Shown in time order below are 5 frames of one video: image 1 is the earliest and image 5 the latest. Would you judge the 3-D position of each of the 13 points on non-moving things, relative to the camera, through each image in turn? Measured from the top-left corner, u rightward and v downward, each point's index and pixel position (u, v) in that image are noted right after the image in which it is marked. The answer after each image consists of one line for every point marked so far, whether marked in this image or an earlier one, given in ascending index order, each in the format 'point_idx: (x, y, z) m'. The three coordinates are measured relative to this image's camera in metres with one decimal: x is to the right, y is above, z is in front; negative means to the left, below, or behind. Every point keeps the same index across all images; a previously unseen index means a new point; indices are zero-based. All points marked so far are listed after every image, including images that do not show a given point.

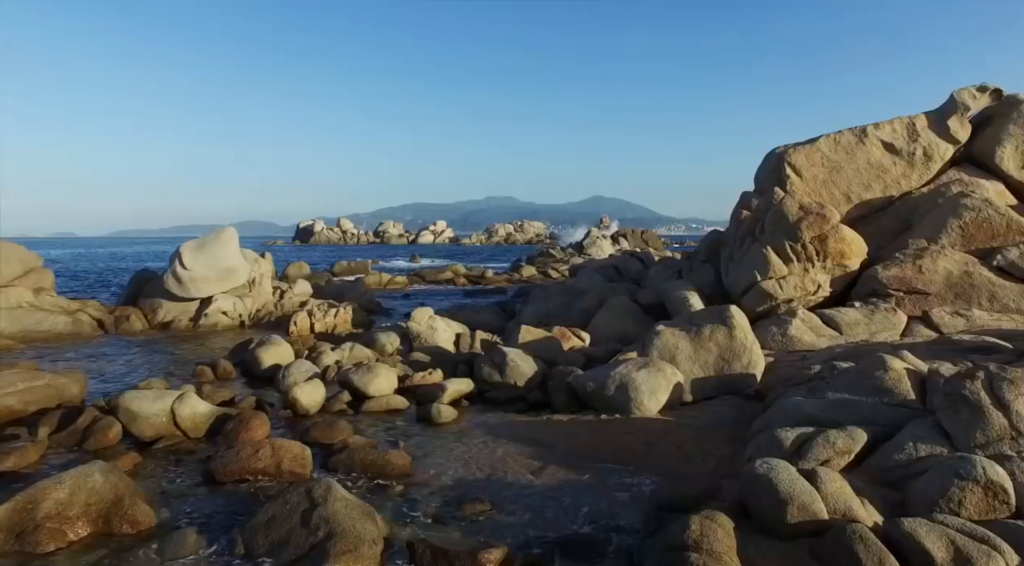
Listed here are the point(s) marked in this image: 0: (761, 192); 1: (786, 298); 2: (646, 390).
0: (+6.1, +2.2, +16.4) m
1: (+5.4, -0.3, +13.0) m
2: (+1.9, -1.5, +9.3) m
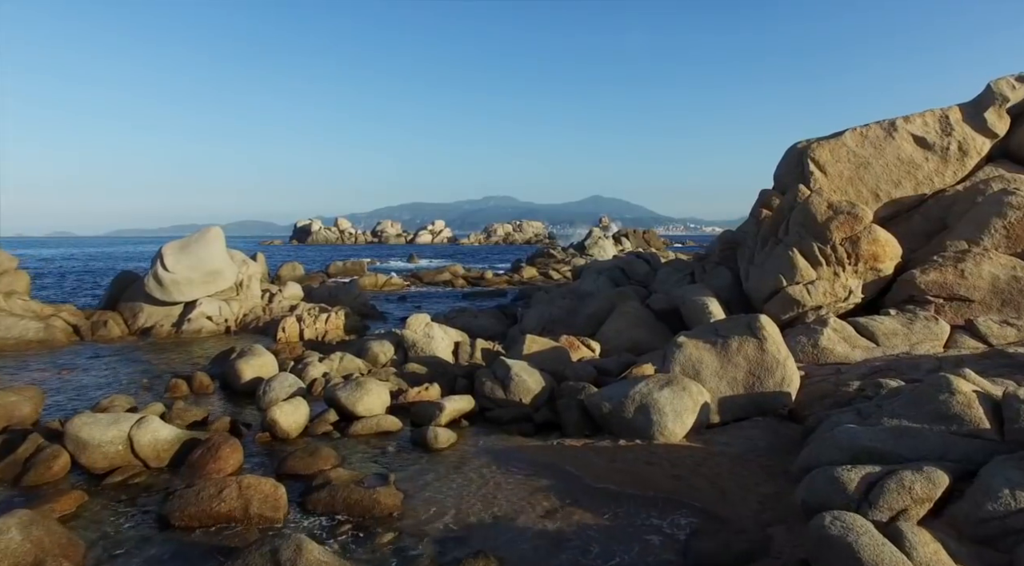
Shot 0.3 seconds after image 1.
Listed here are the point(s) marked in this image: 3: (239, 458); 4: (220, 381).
0: (+6.2, +2.1, +15.4) m
1: (+5.4, -0.4, +12.0) m
2: (+1.9, -1.6, +8.2) m
3: (-3.1, -2.0, +7.7) m
4: (-5.3, -1.8, +12.0) m
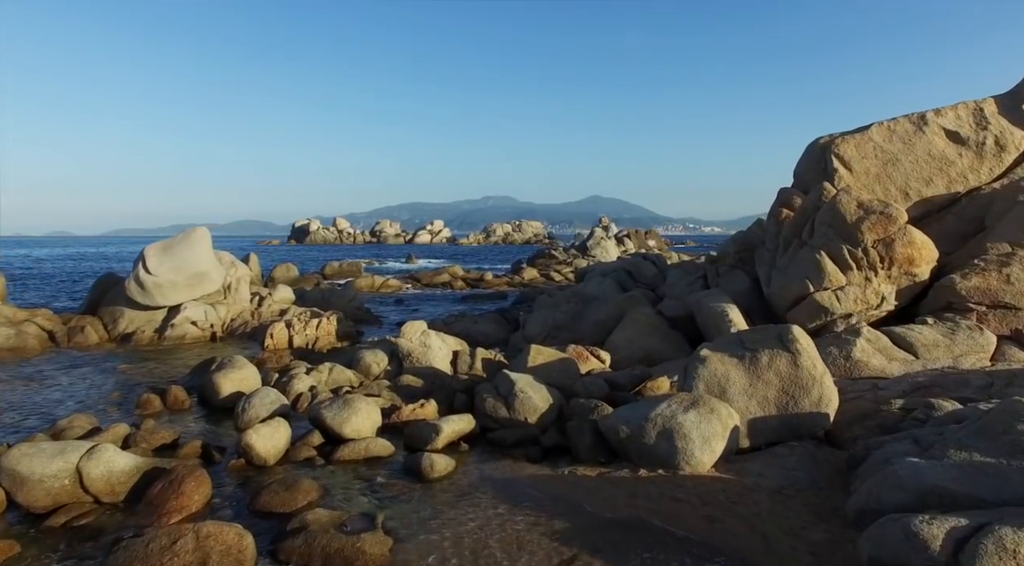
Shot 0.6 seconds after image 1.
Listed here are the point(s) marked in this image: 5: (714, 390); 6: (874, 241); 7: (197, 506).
0: (+6.3, +2.0, +14.4) m
1: (+5.5, -0.5, +11.0) m
2: (+2.0, -1.7, +7.3) m
3: (-3.1, -2.1, +6.7) m
4: (-5.2, -1.9, +11.0) m
5: (+2.6, -1.3, +8.4) m
6: (+6.0, +0.7, +11.1) m
7: (-3.1, -2.2, +6.5) m
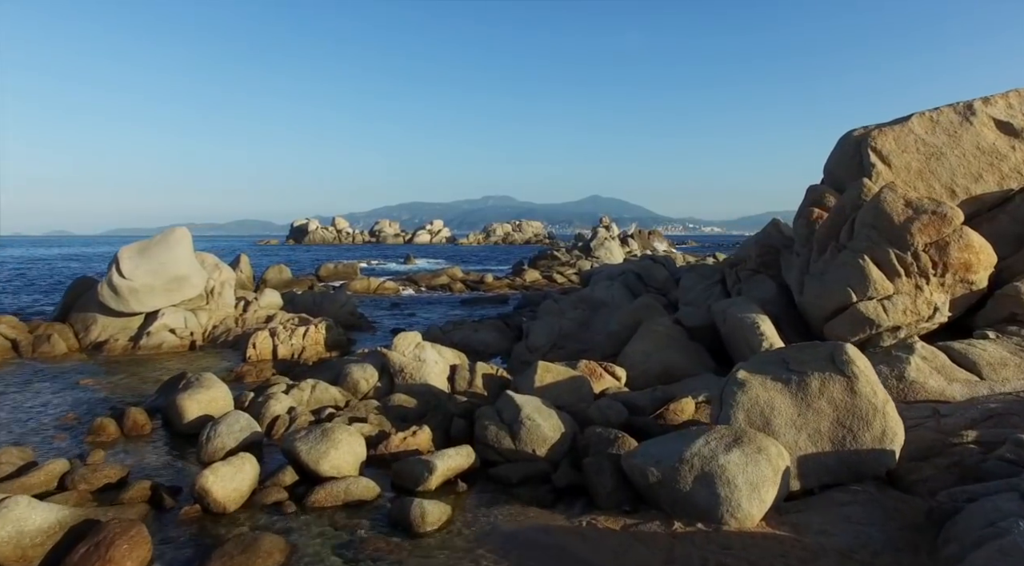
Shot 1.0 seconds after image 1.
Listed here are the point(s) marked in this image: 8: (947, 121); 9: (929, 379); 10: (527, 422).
0: (+6.3, +1.9, +13.1) m
1: (+5.5, -0.6, +9.7) m
2: (+2.1, -1.8, +6.0) m
3: (-3.0, -2.2, +5.4) m
4: (-5.1, -2.0, +9.7) m
5: (+2.6, -1.5, +7.2) m
6: (+6.1, +0.6, +9.8) m
7: (-3.0, -2.3, +5.2) m
8: (+7.9, +2.9, +12.0) m
9: (+5.4, -1.3, +8.7) m
10: (+0.2, -1.6, +7.9) m
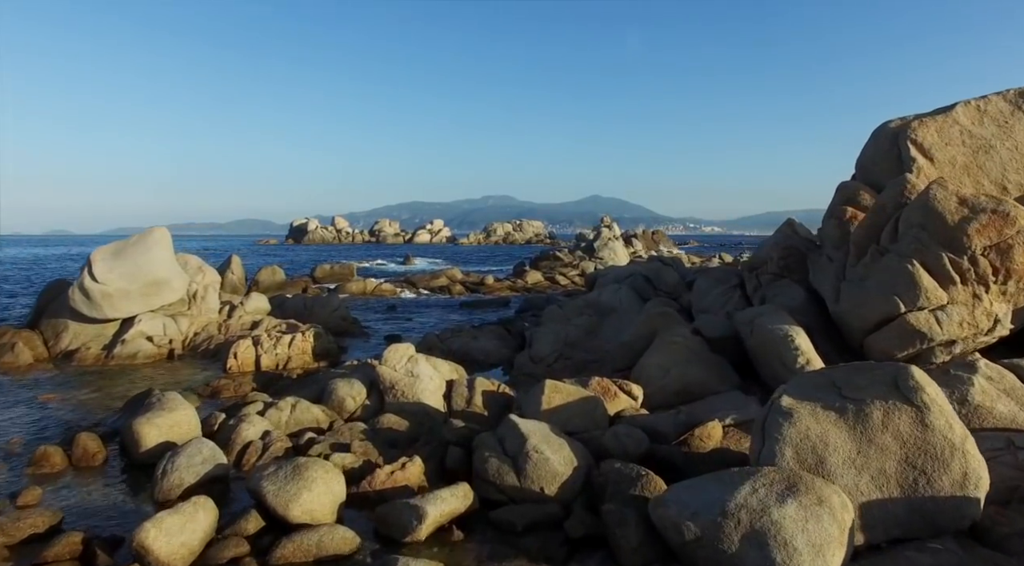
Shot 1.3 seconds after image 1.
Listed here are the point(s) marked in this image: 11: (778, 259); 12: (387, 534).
0: (+6.4, +1.8, +12.0) m
1: (+5.6, -0.7, +8.6) m
2: (+2.1, -1.9, +4.9) m
3: (-3.0, -2.3, +4.3) m
4: (-5.1, -2.1, +8.6) m
5: (+2.7, -1.6, +6.0) m
6: (+6.1, +0.5, +8.6) m
7: (-3.0, -2.4, +4.1) m
8: (+7.9, +2.8, +10.9) m
9: (+5.5, -1.4, +7.5) m
10: (+0.2, -1.7, +6.7) m
11: (+5.3, +0.5, +13.1) m
12: (-1.2, -2.3, +6.2) m
